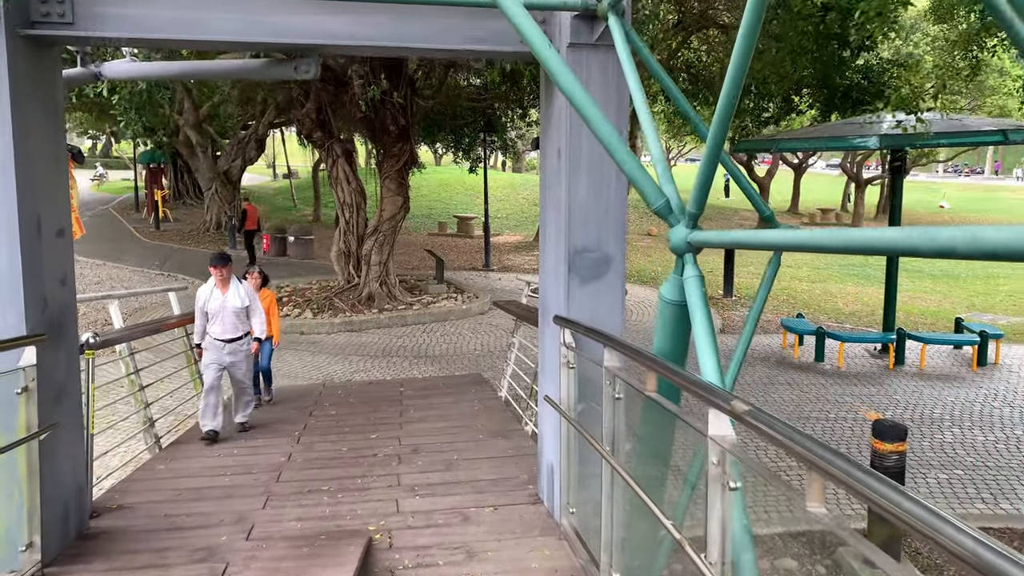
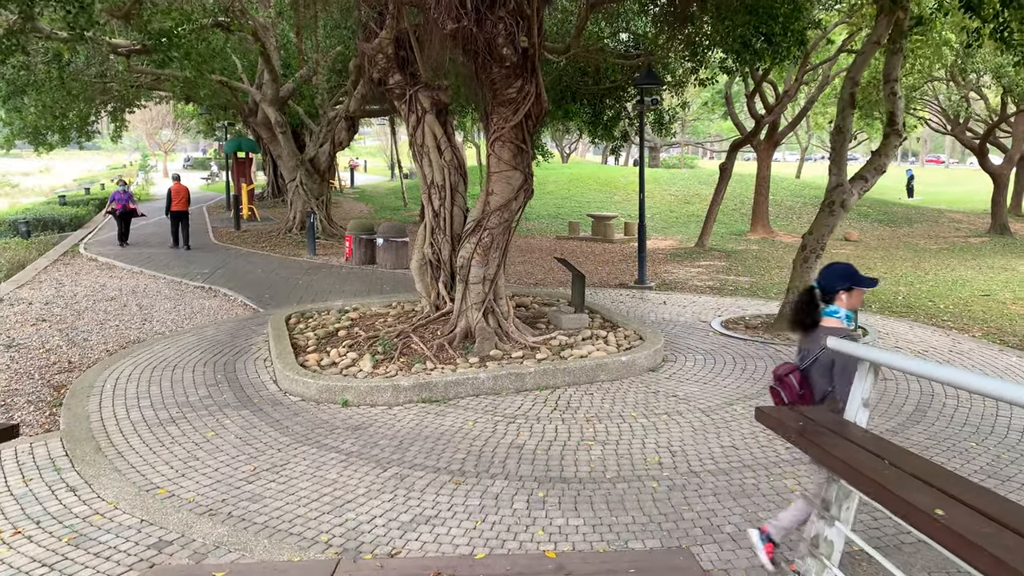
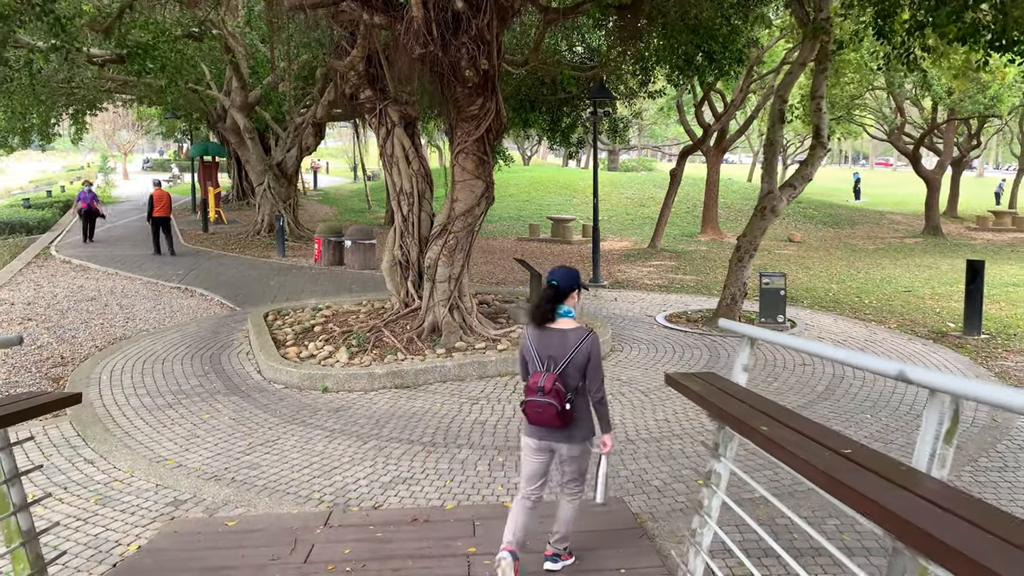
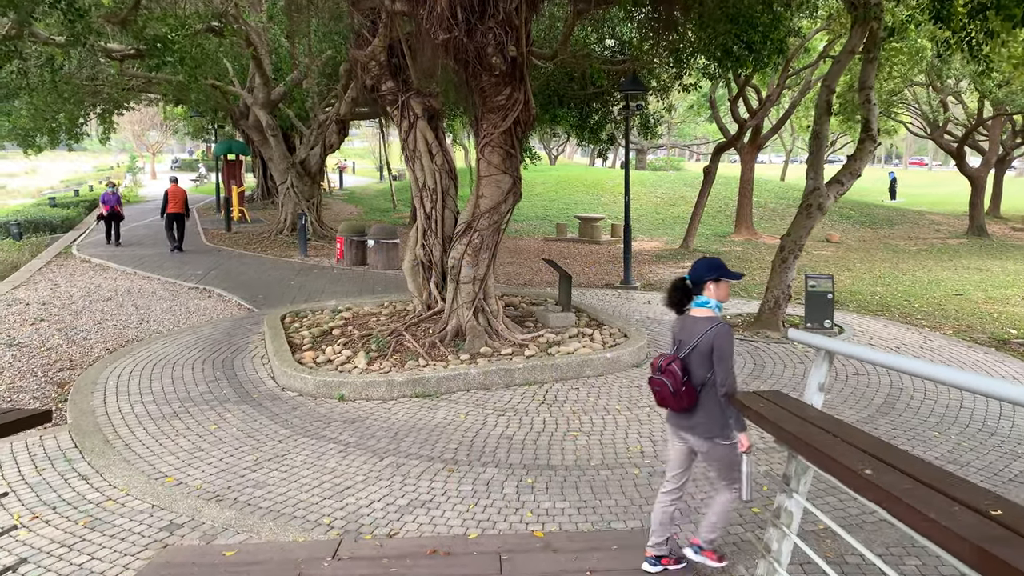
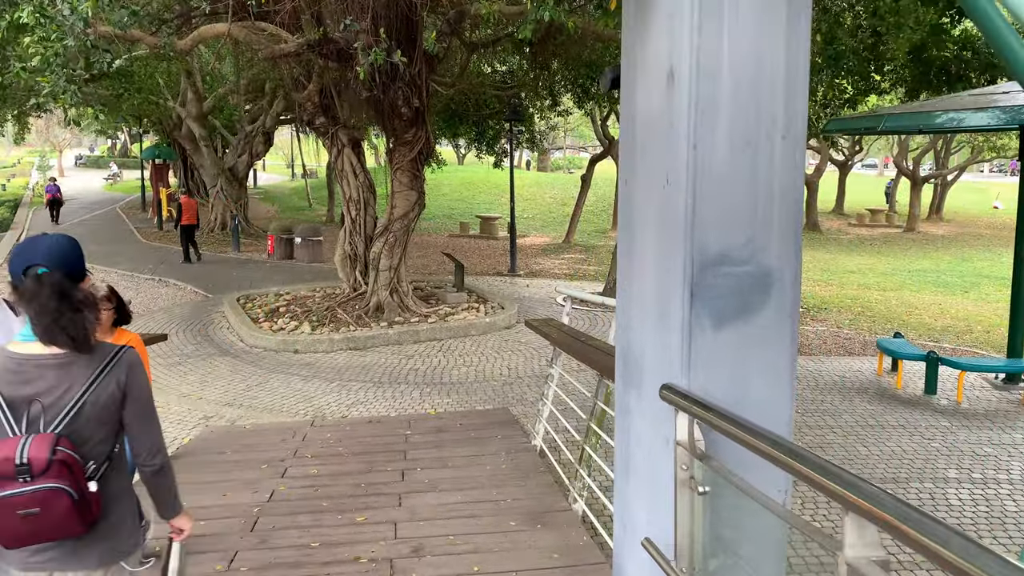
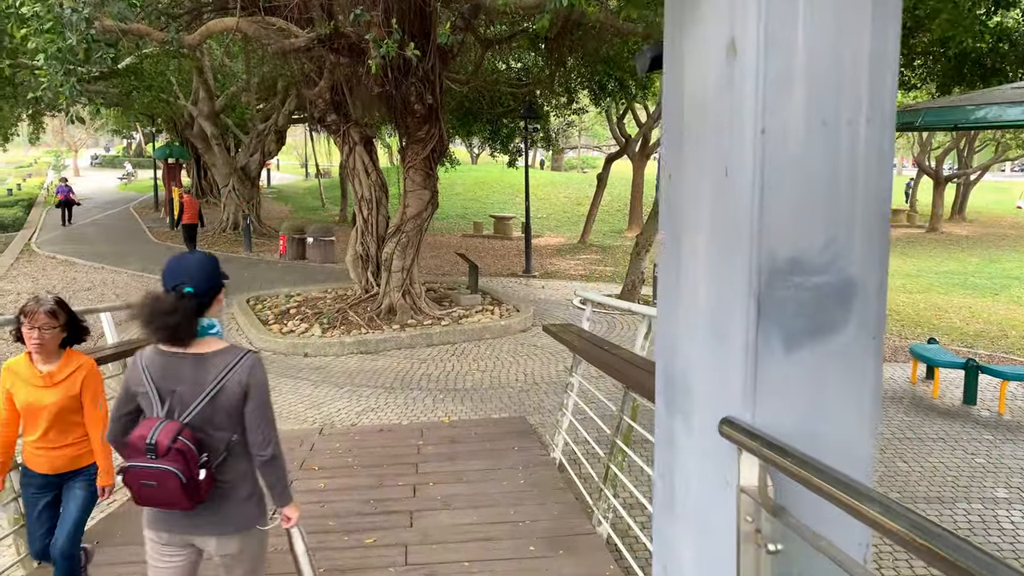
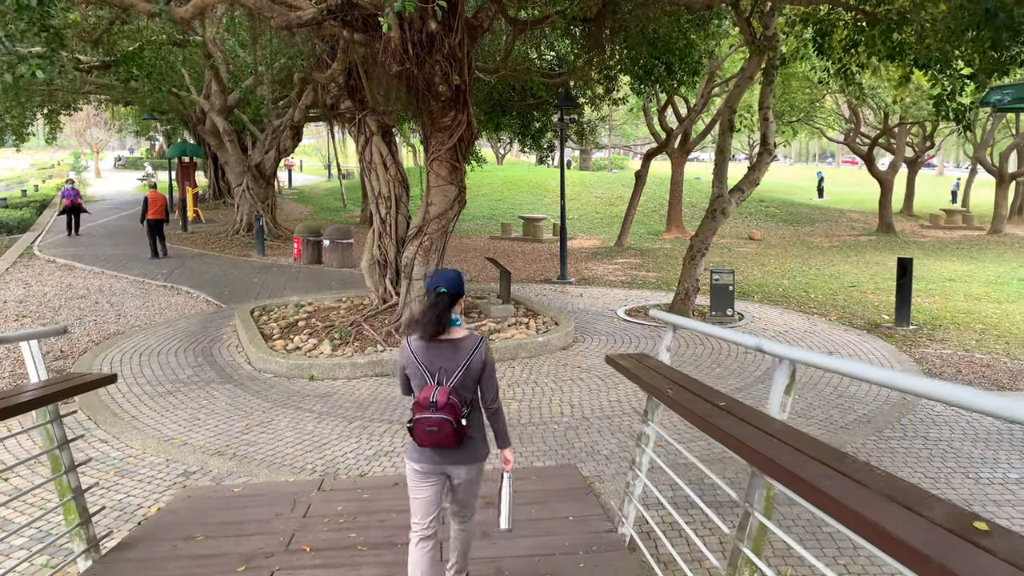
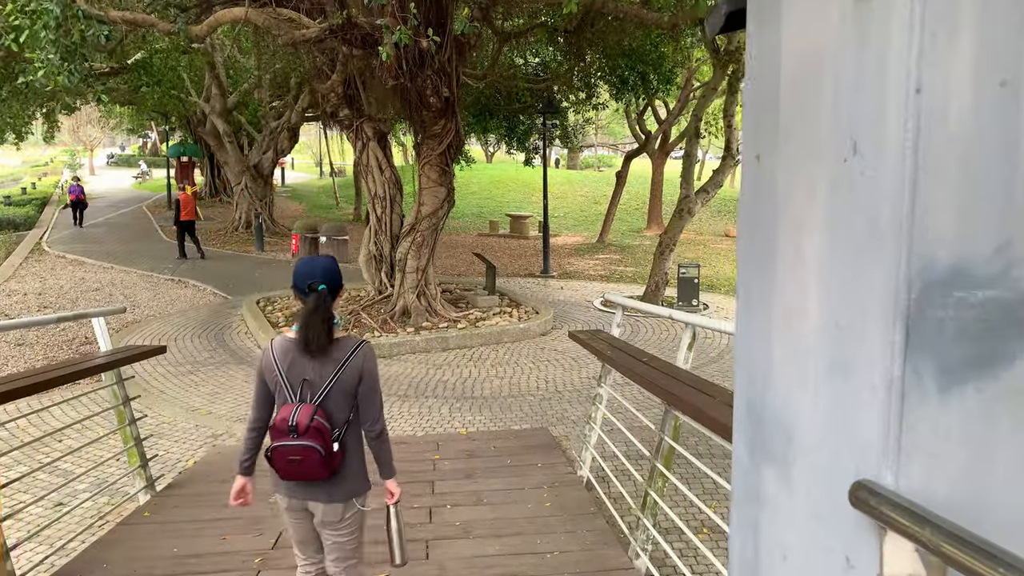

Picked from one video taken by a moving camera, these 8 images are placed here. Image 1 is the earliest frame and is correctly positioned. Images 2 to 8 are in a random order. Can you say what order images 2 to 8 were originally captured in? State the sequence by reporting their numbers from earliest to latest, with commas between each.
5, 6, 8, 7, 3, 4, 2
